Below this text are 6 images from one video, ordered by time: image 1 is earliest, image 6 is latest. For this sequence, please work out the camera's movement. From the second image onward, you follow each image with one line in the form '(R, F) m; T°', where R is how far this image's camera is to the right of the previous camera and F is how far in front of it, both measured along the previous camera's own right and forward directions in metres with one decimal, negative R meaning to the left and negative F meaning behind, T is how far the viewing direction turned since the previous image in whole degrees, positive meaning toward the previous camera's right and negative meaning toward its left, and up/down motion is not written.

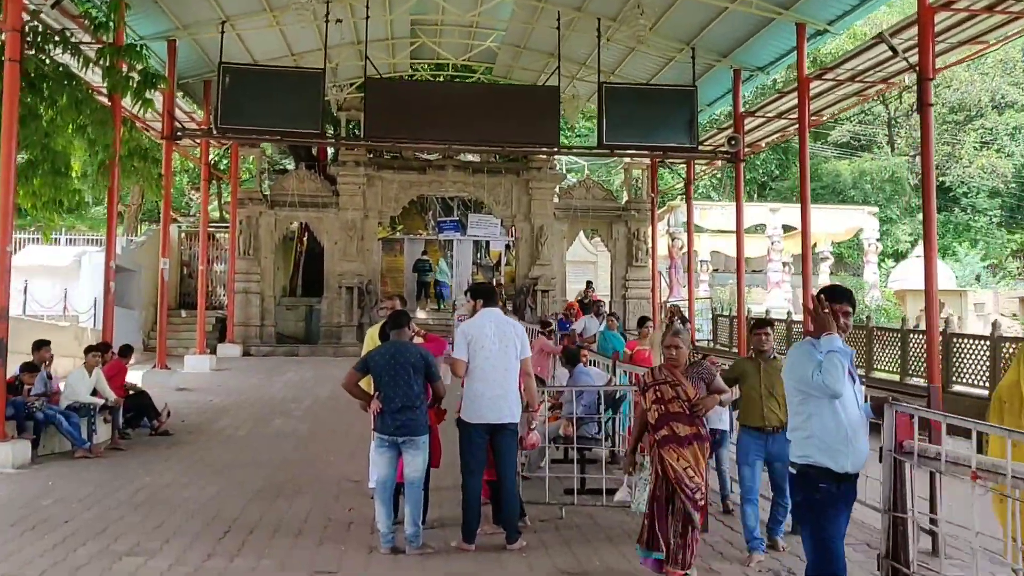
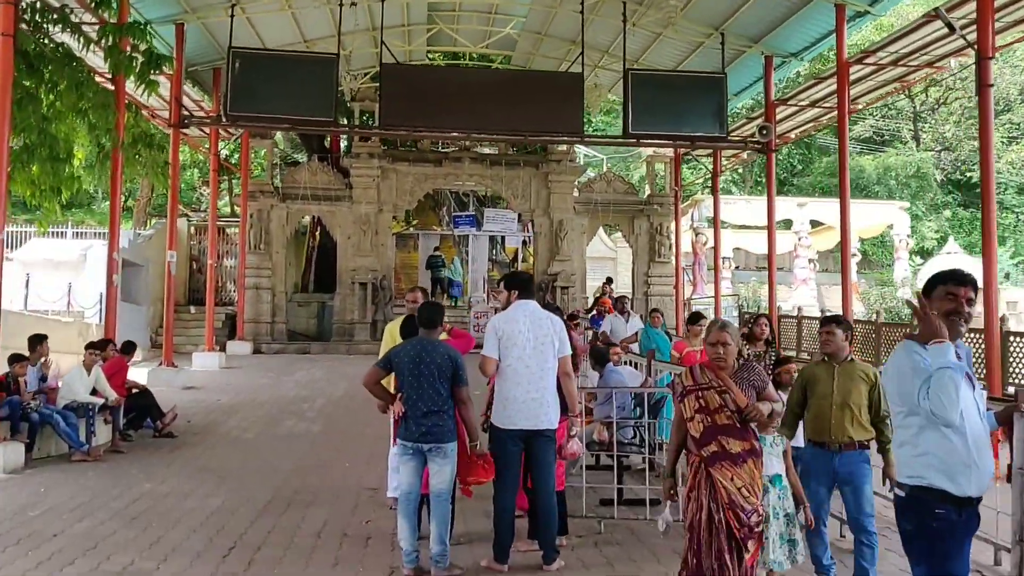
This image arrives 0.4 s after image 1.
(-0.1, +0.6) m; -1°
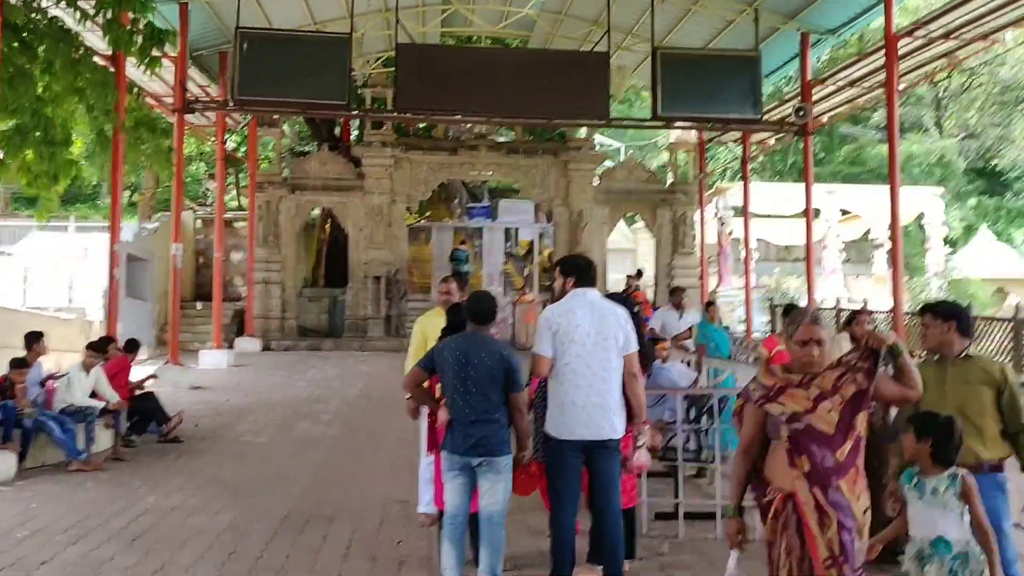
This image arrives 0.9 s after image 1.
(-0.2, +0.7) m; 0°
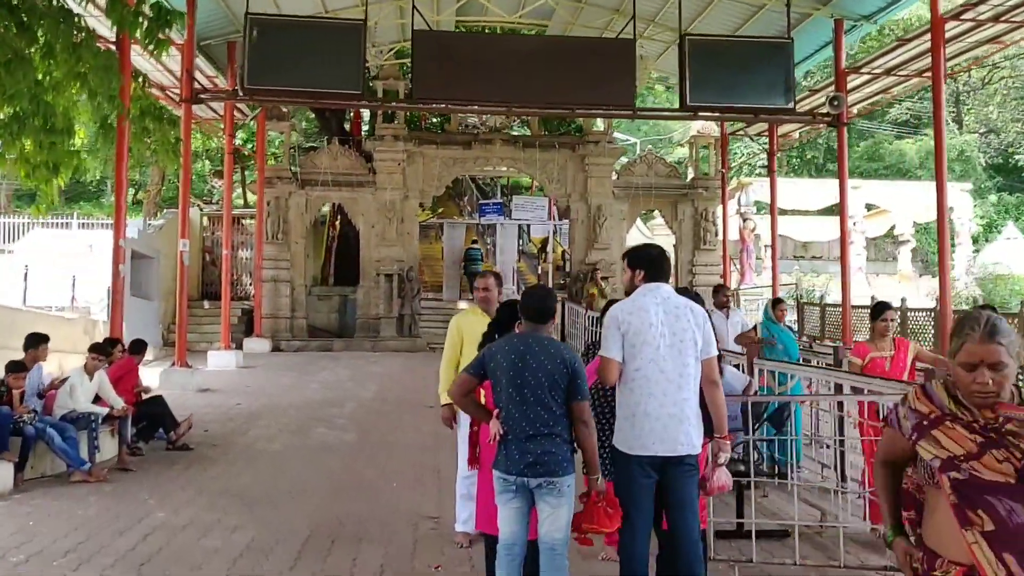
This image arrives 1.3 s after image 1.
(-0.2, +0.5) m; 0°
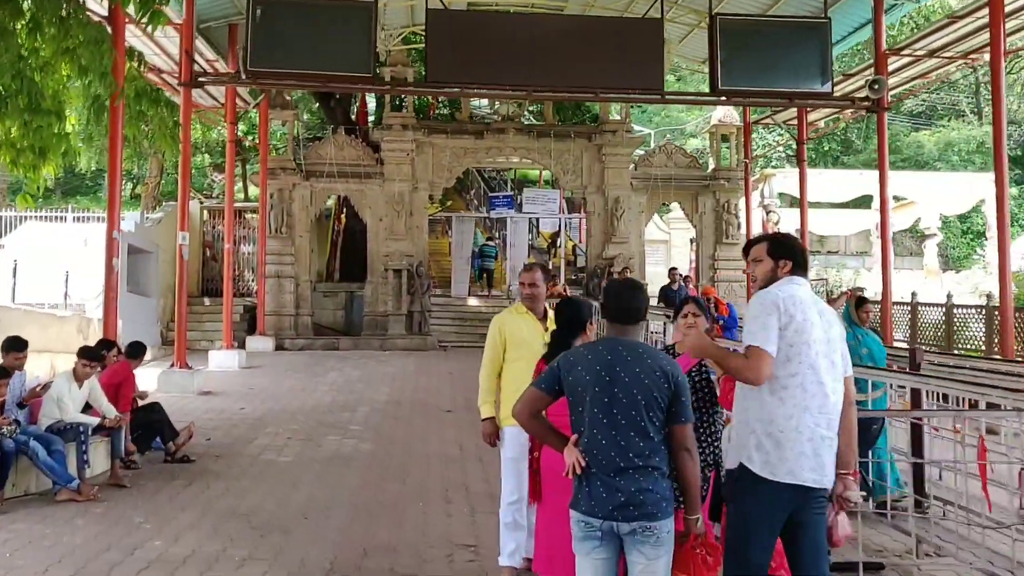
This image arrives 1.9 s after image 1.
(-0.2, +0.7) m; 0°
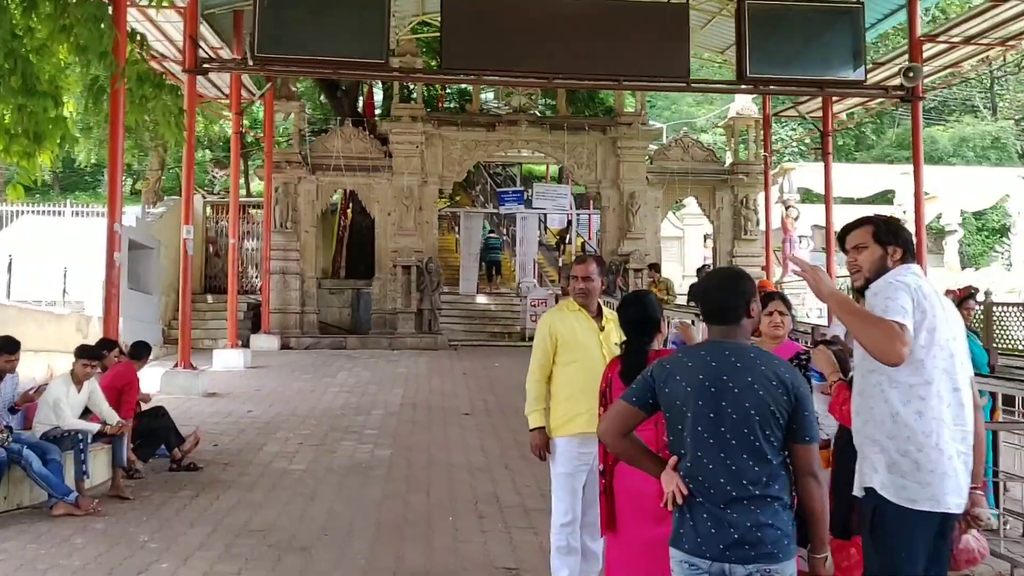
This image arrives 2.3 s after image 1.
(-0.2, +0.5) m; 0°
